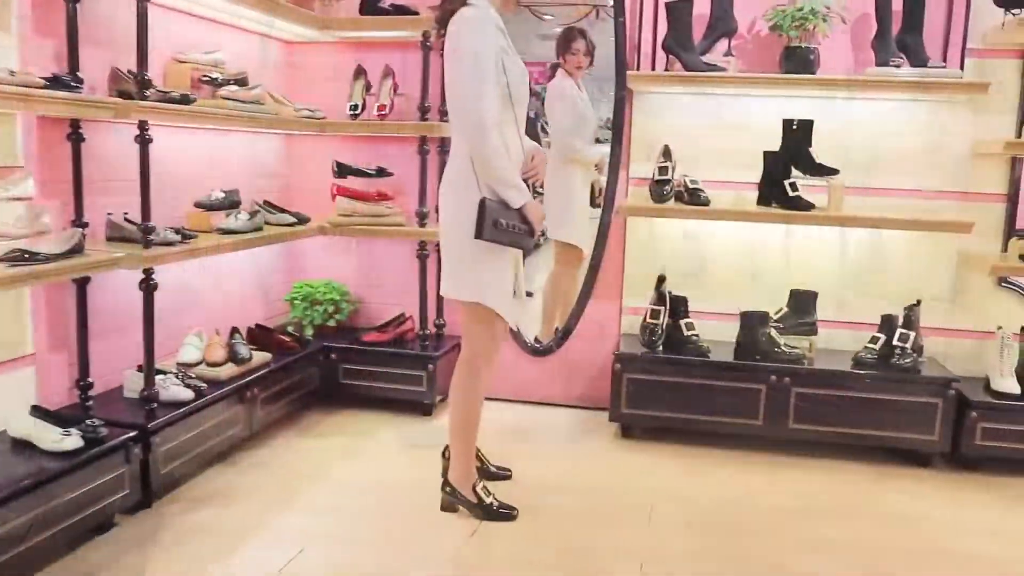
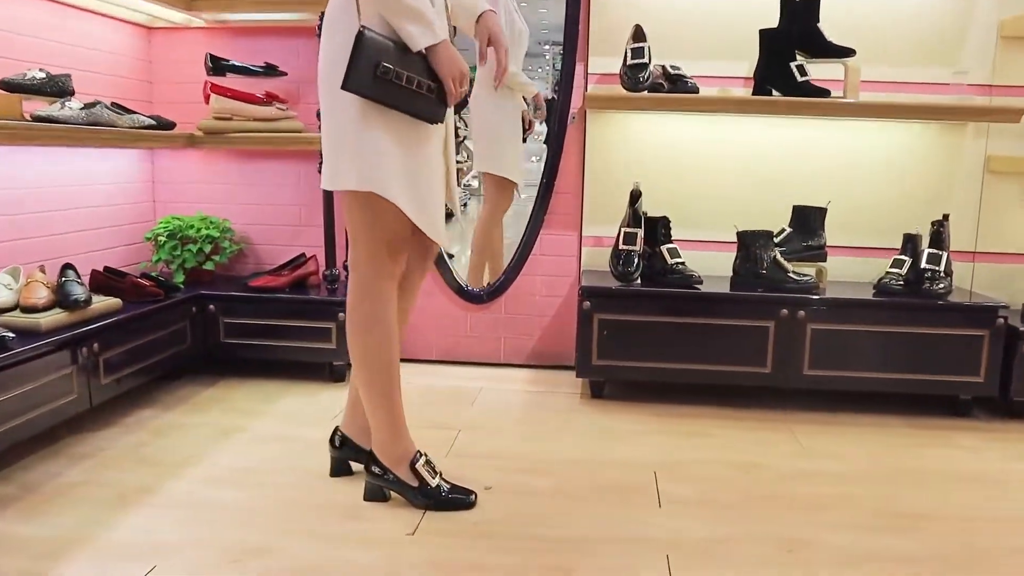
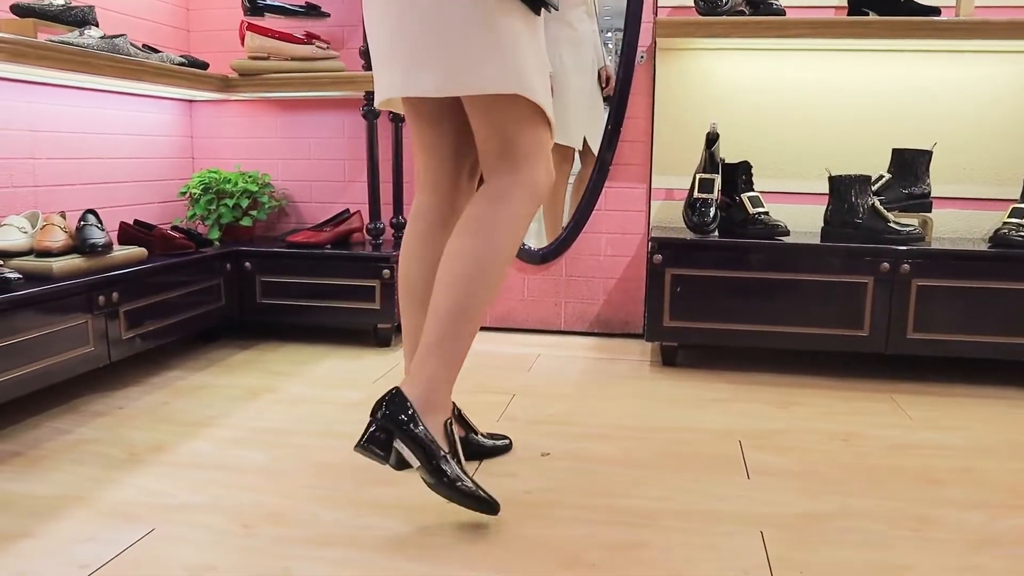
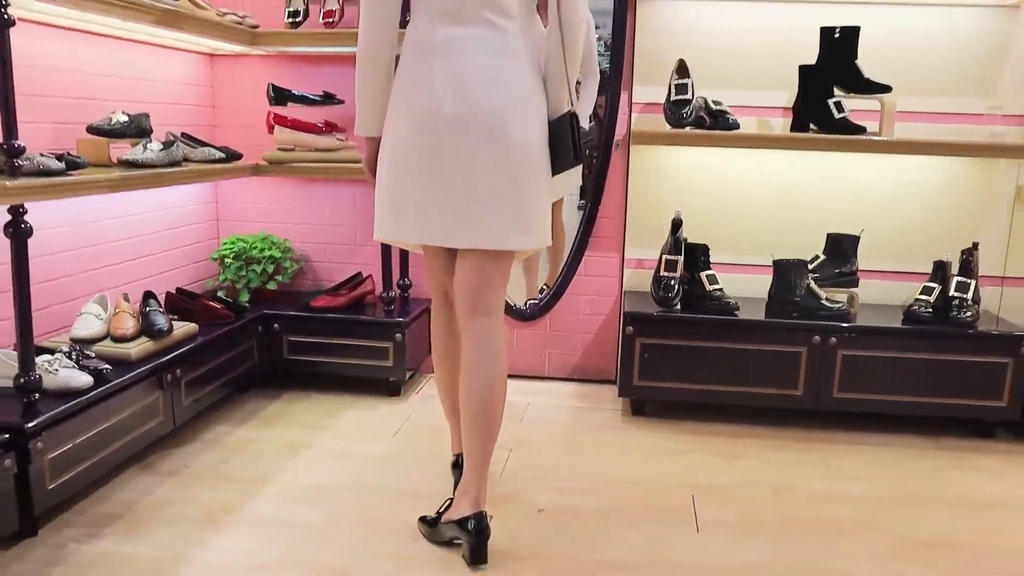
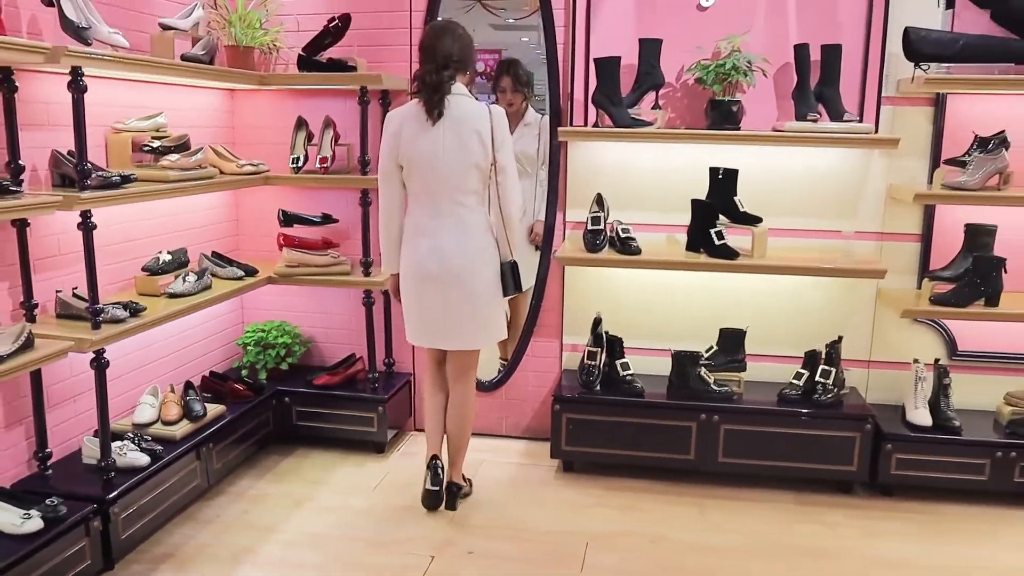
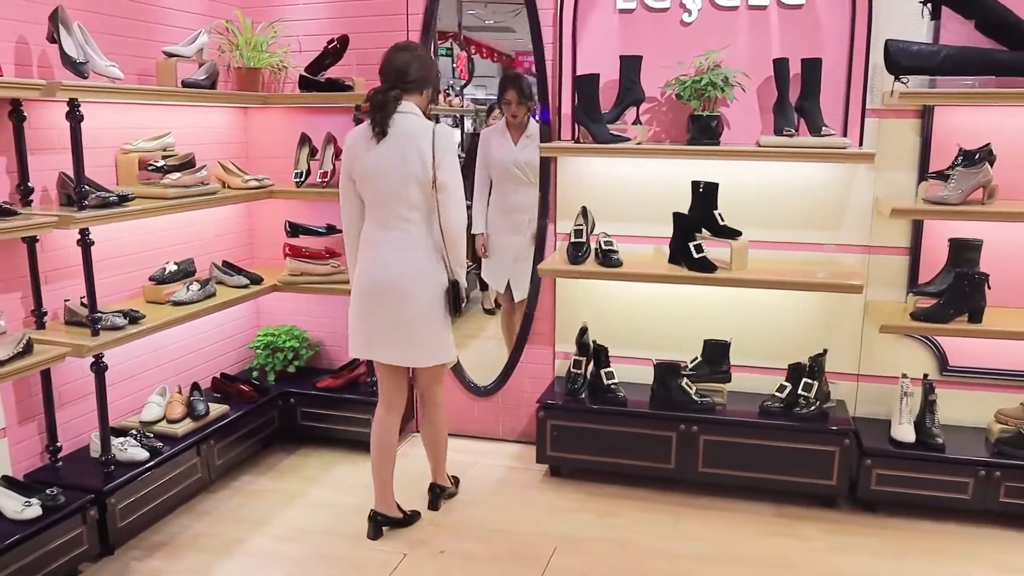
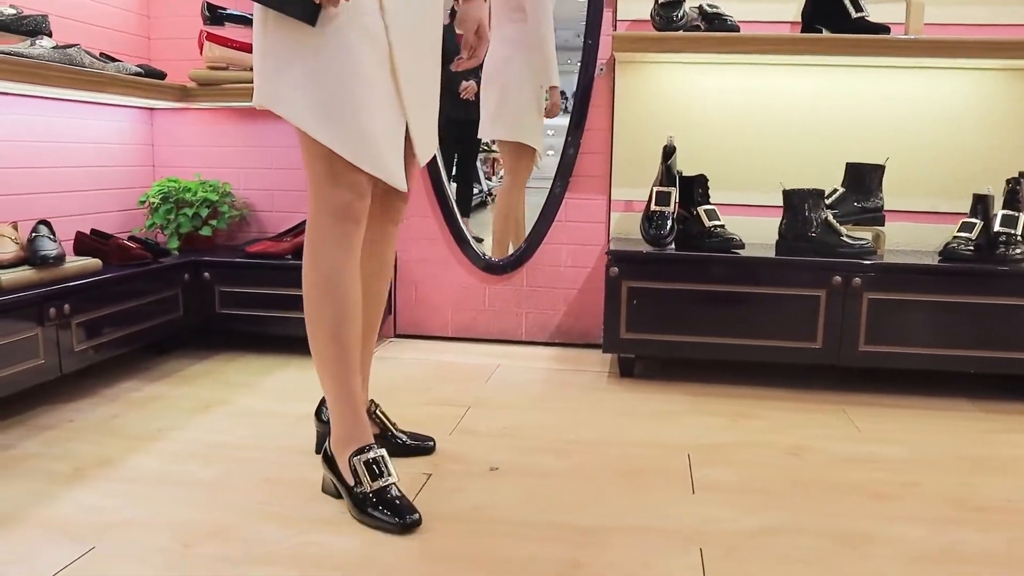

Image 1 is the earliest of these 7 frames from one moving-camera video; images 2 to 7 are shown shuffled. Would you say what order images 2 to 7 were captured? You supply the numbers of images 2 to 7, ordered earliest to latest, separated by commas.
2, 7, 3, 4, 5, 6
